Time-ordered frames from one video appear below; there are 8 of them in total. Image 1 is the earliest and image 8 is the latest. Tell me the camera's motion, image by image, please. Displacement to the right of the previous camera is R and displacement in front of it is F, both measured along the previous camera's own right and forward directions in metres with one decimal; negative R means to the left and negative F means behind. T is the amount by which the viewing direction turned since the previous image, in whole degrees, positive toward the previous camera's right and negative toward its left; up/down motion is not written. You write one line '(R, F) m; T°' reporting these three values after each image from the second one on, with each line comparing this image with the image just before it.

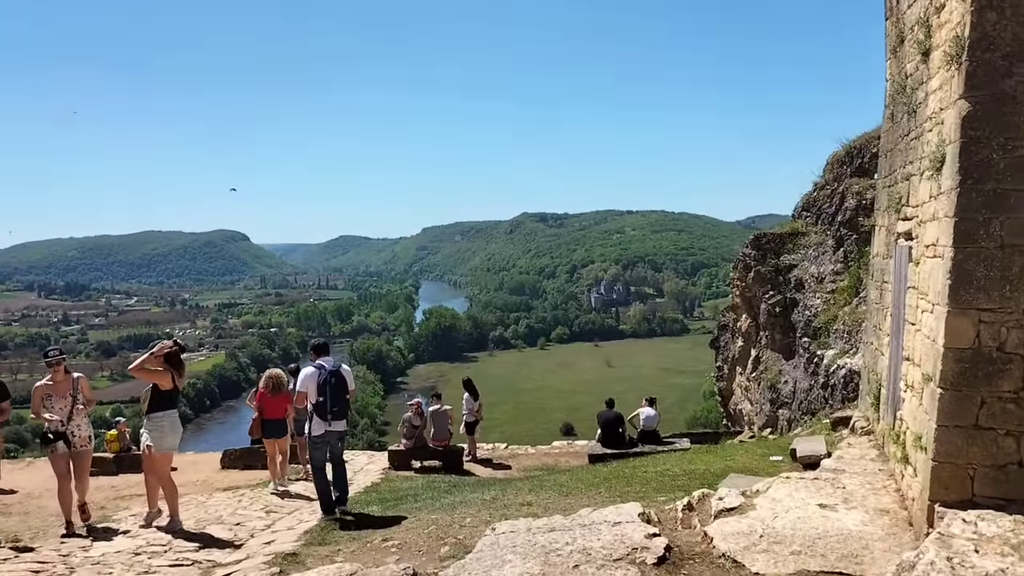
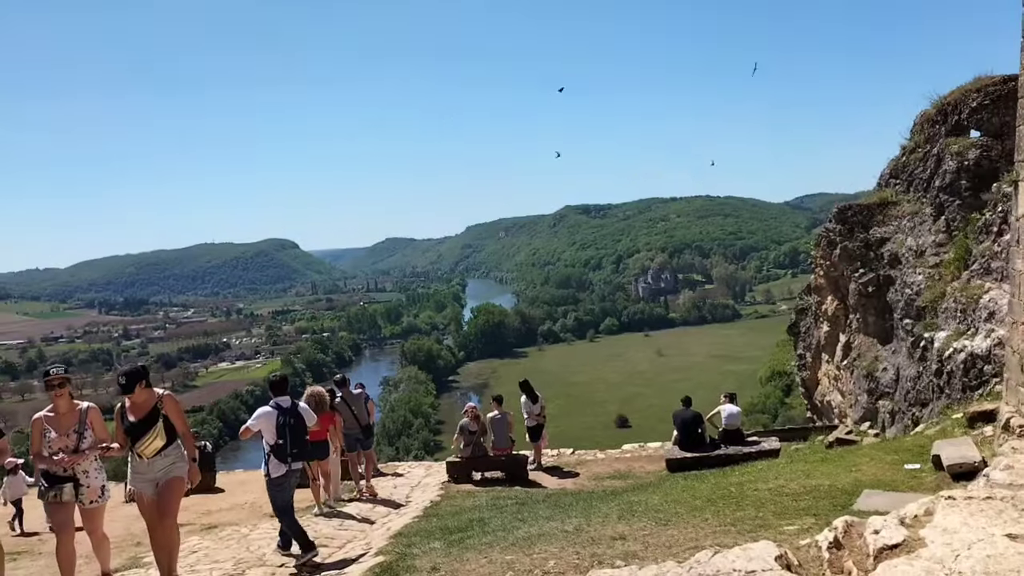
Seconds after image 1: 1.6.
(-0.3, +1.3) m; -4°
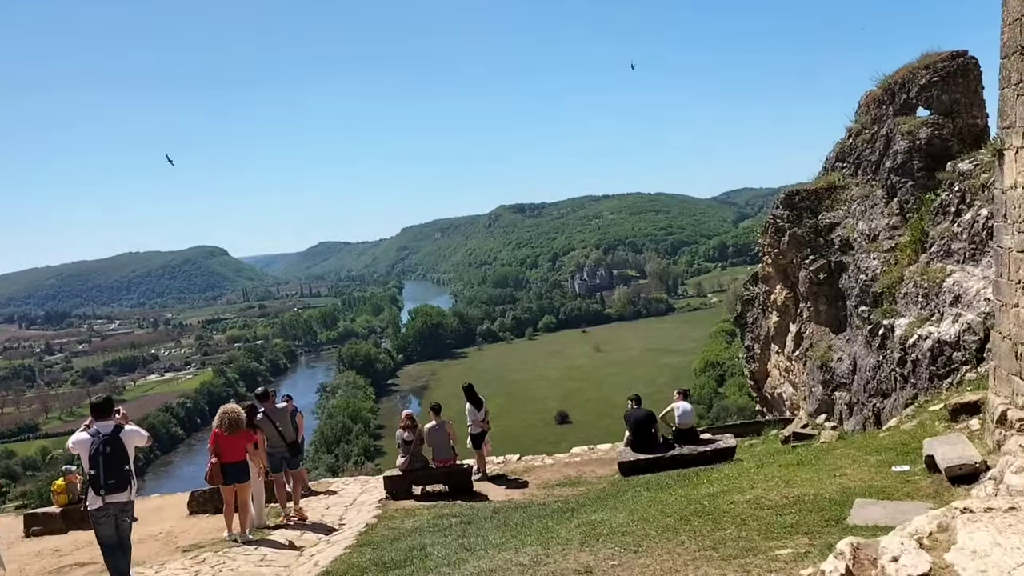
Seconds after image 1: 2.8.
(0.0, +1.1) m; +5°
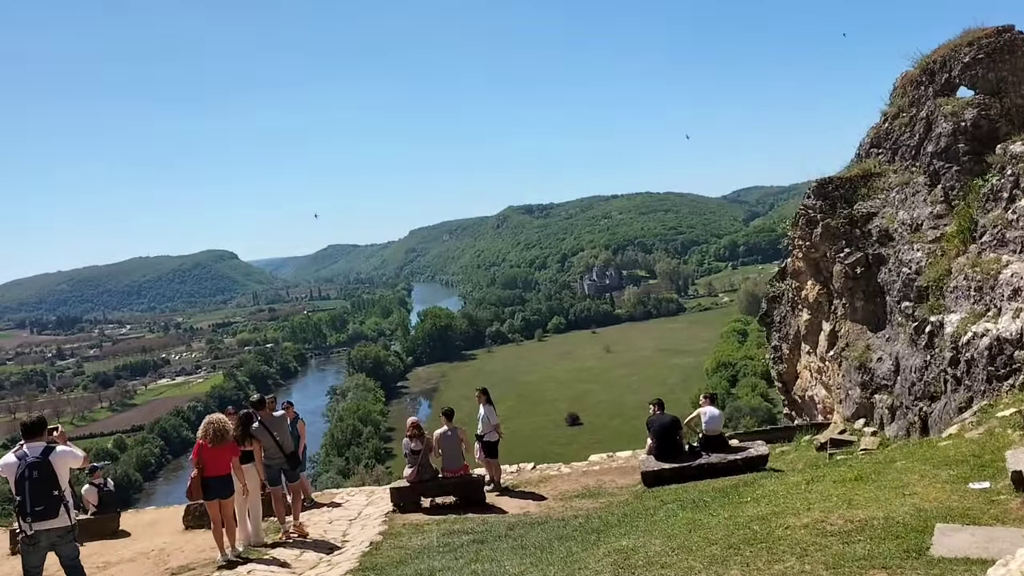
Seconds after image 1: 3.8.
(-0.1, +0.9) m; -1°
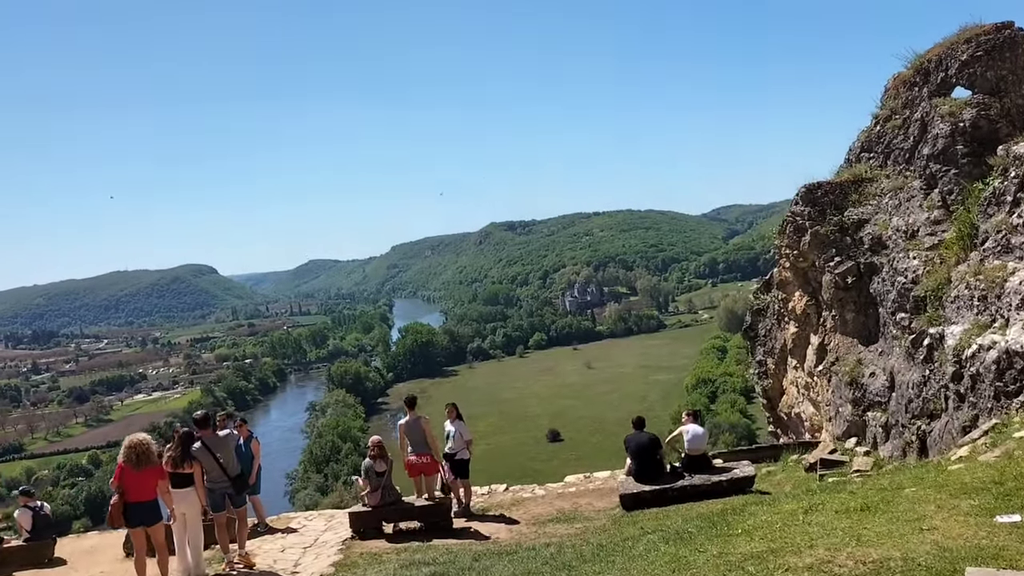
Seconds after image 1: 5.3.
(+0.2, +0.9) m; +1°
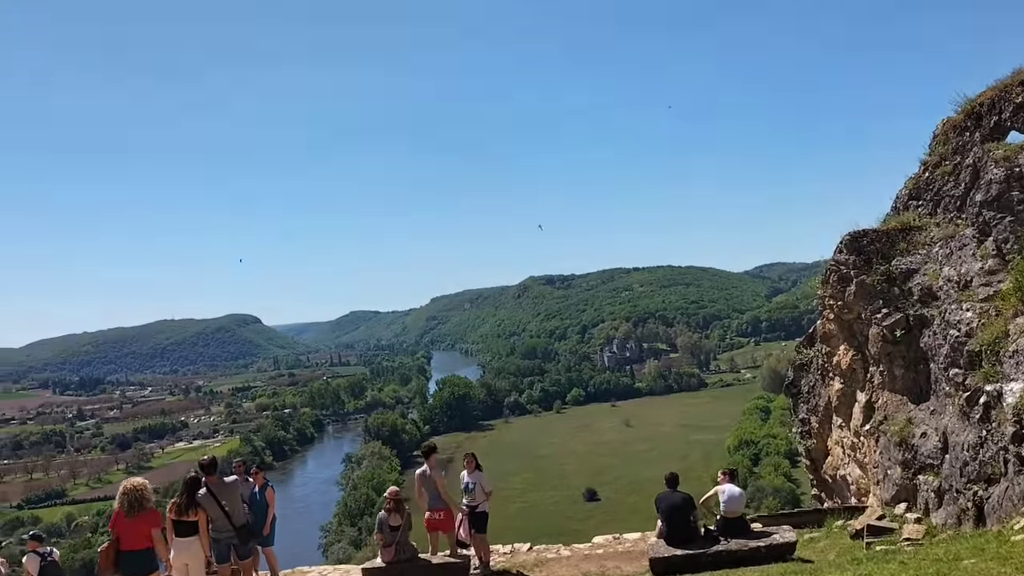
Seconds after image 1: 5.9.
(+0.2, +0.3) m; -3°
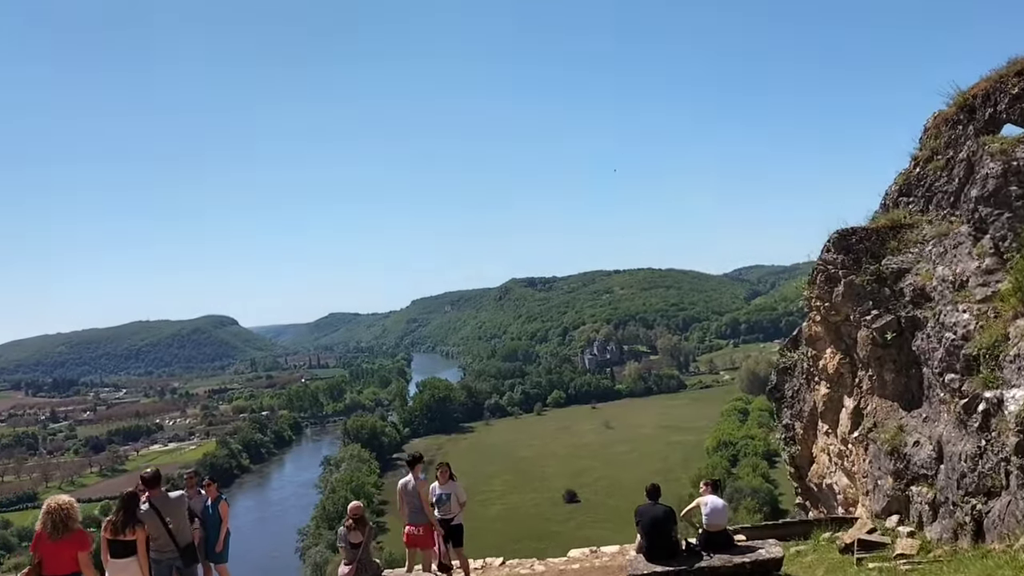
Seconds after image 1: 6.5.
(+0.1, +0.7) m; +2°
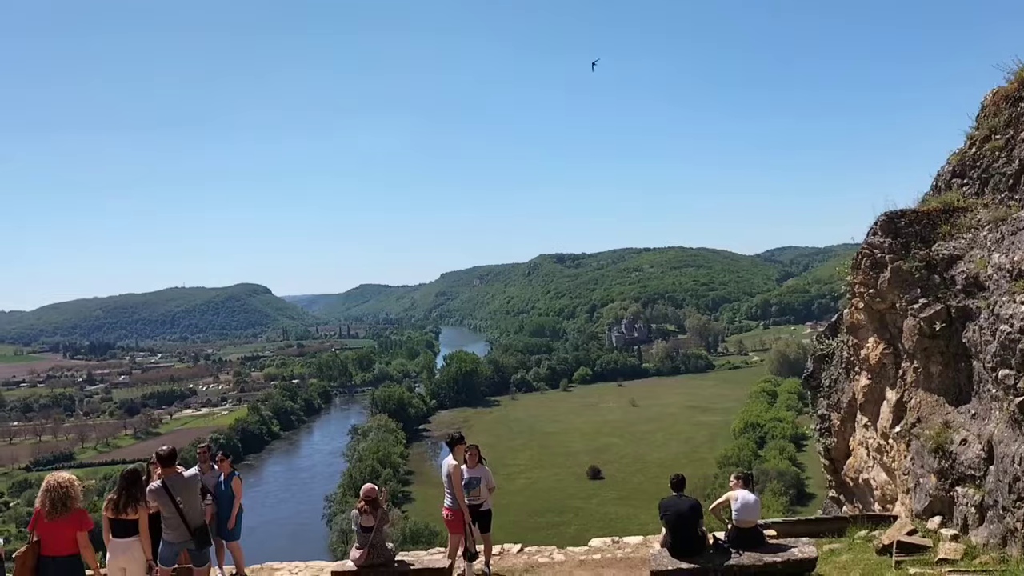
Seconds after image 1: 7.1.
(+0.1, +0.5) m; -2°
